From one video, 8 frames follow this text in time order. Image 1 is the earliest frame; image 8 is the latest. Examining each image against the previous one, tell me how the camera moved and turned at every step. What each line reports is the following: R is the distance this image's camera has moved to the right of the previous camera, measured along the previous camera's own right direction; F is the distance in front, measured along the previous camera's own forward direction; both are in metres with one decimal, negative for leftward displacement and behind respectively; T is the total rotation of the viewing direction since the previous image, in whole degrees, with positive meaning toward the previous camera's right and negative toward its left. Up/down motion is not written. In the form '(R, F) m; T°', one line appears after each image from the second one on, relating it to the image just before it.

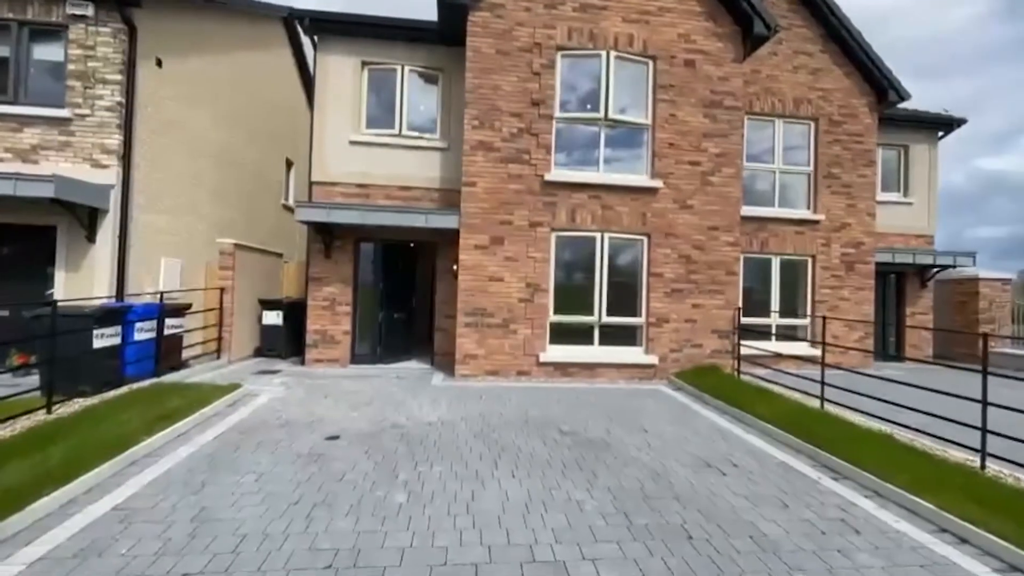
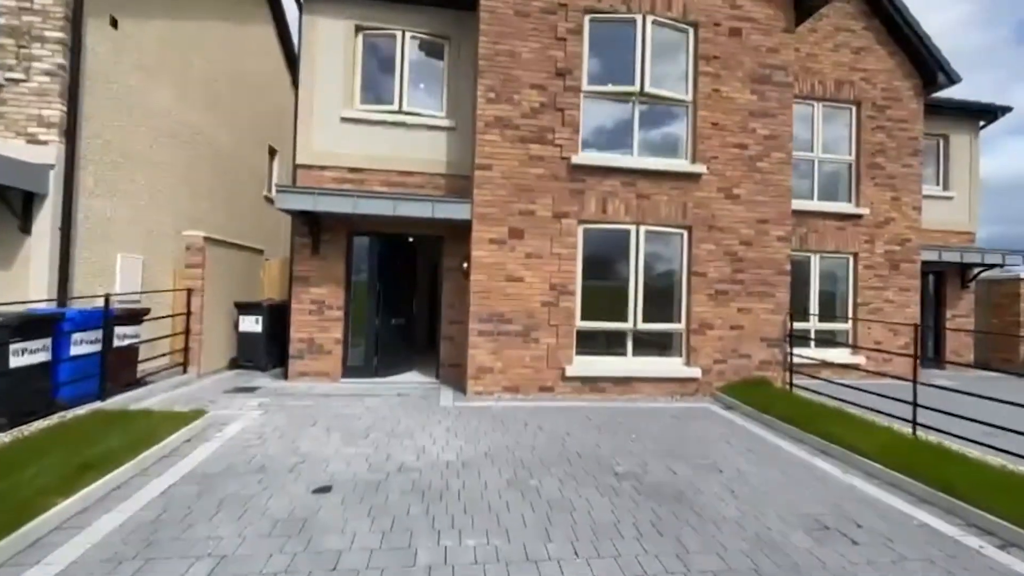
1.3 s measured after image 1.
(-0.6, +1.5) m; +1°
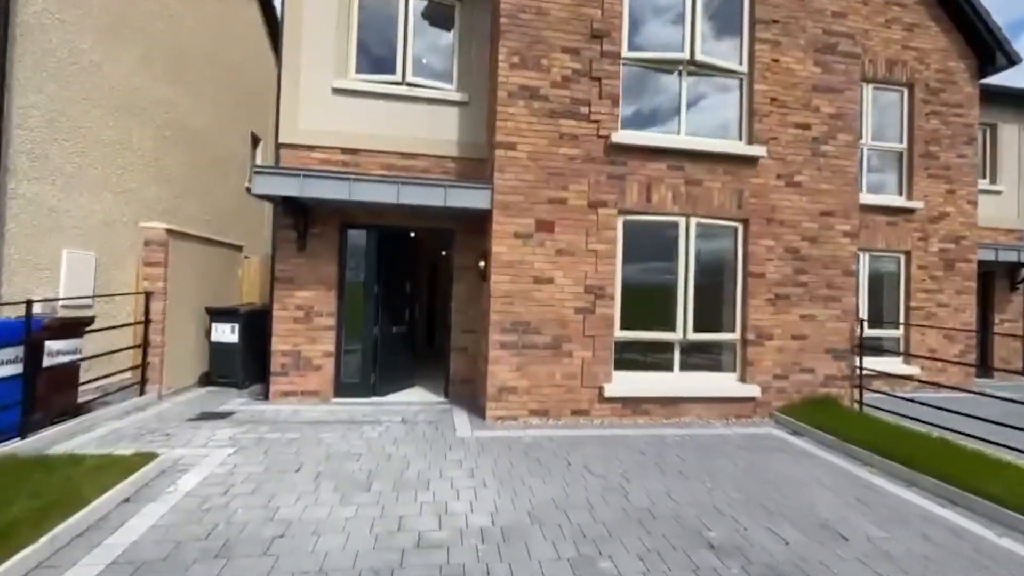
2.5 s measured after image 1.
(-0.6, +1.5) m; +1°
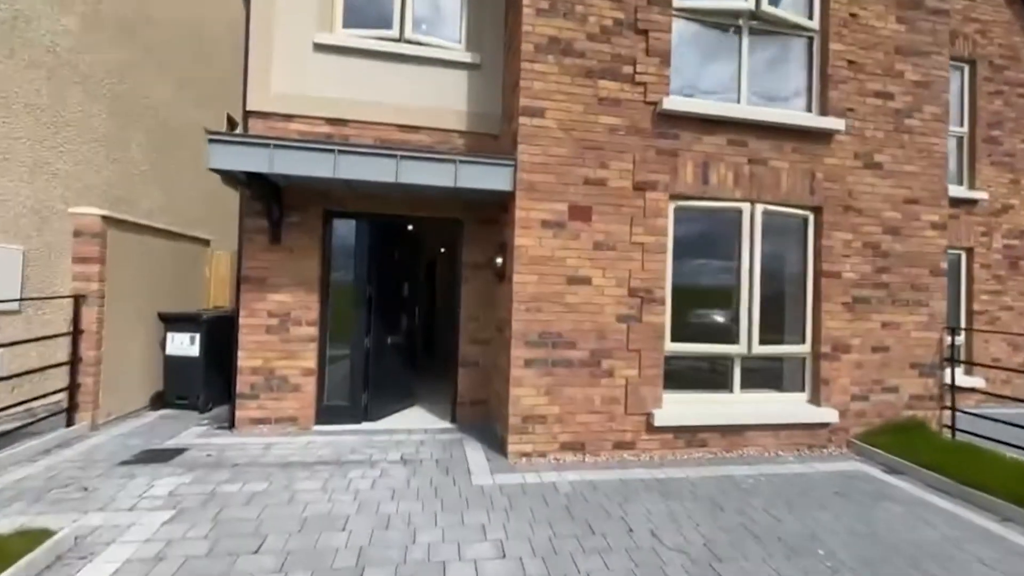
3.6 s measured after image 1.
(-0.5, +1.5) m; +1°
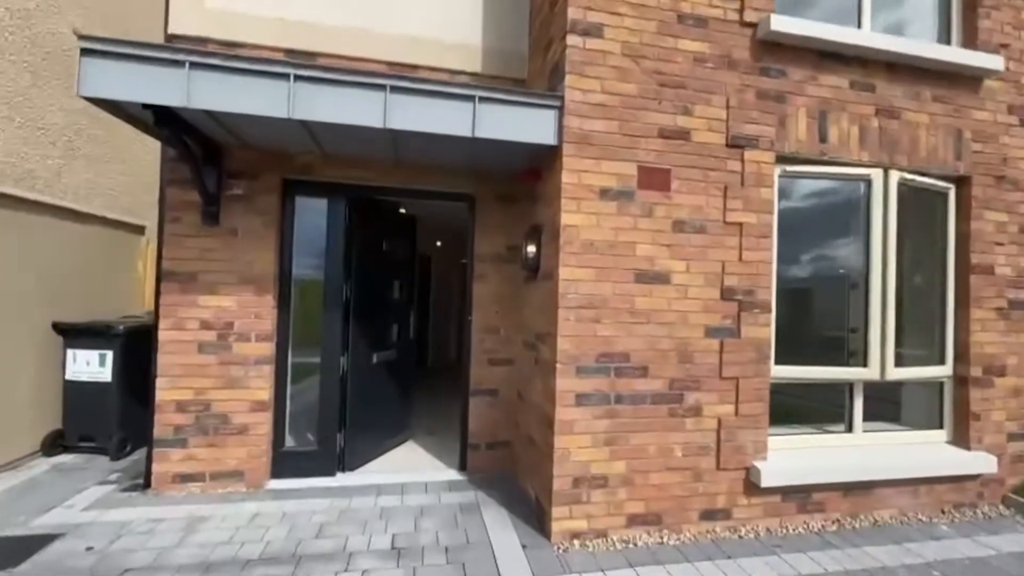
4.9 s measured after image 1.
(-0.5, +1.9) m; +1°
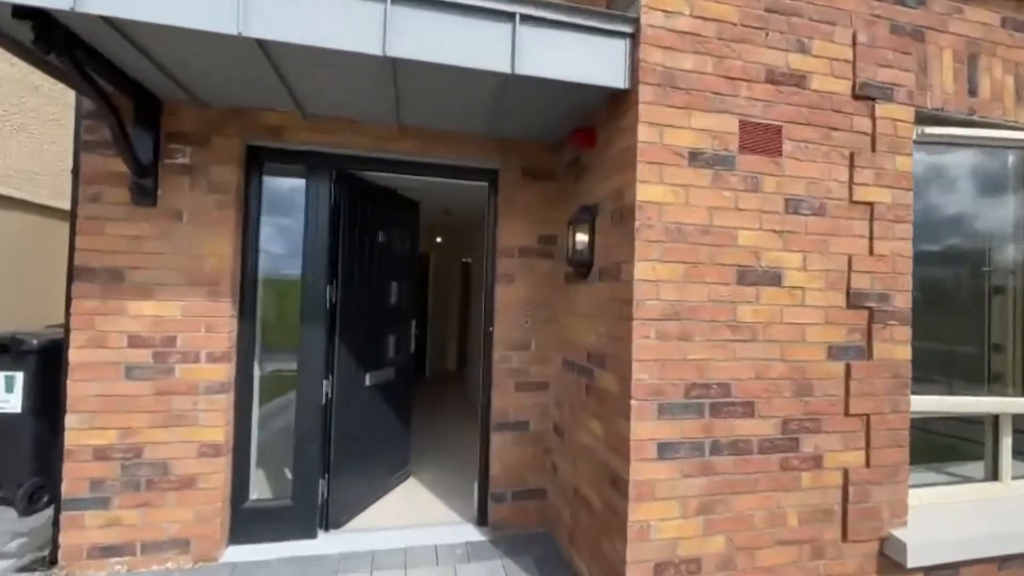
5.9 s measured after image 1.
(-0.4, +1.2) m; +1°
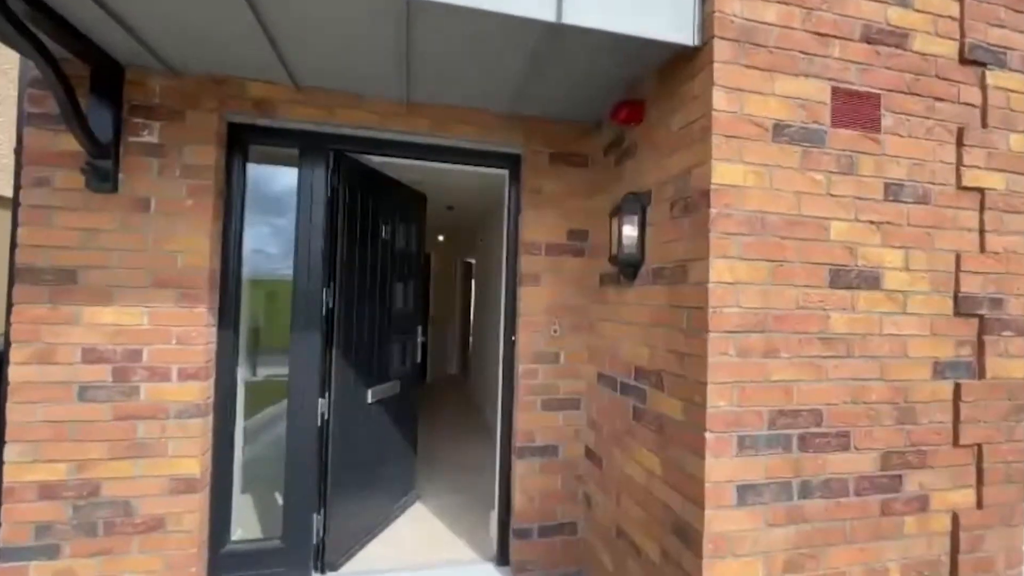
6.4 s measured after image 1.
(-0.2, +0.5) m; +1°
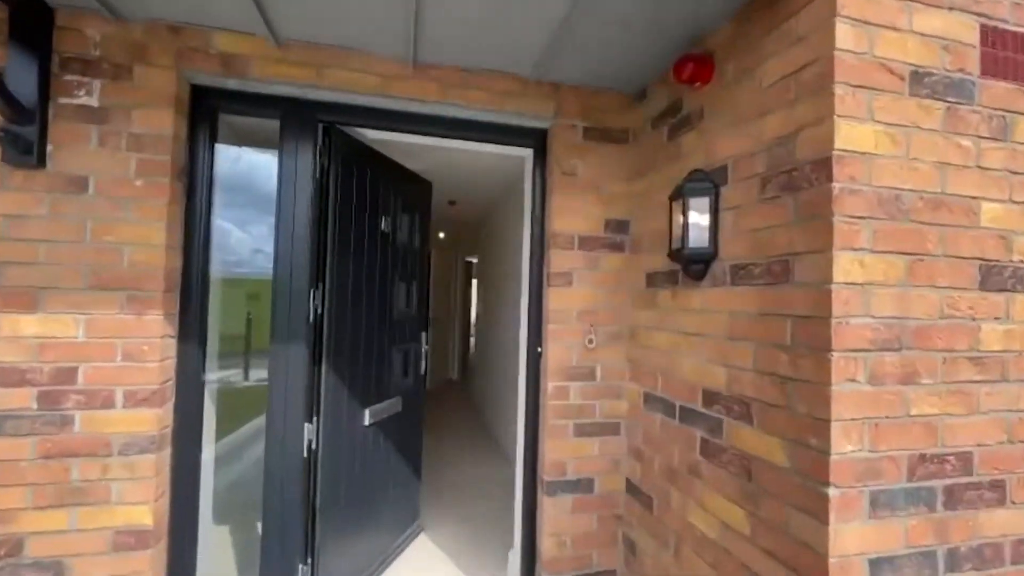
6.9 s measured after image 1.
(-0.2, +0.6) m; +1°
